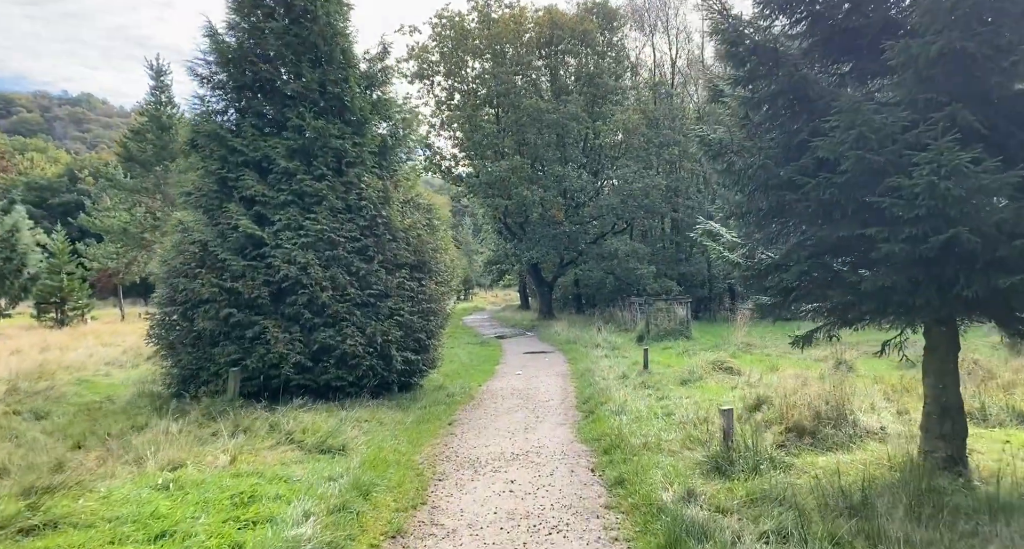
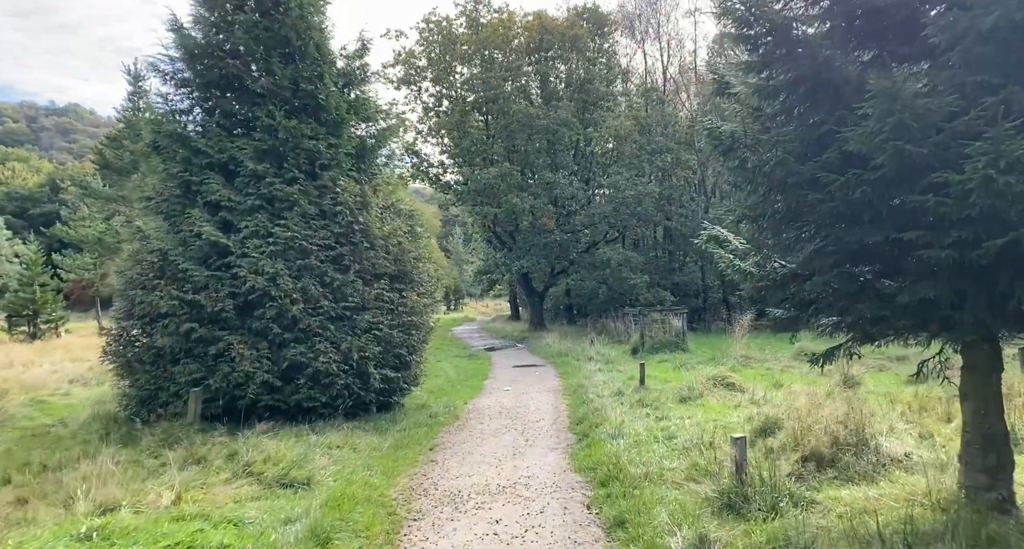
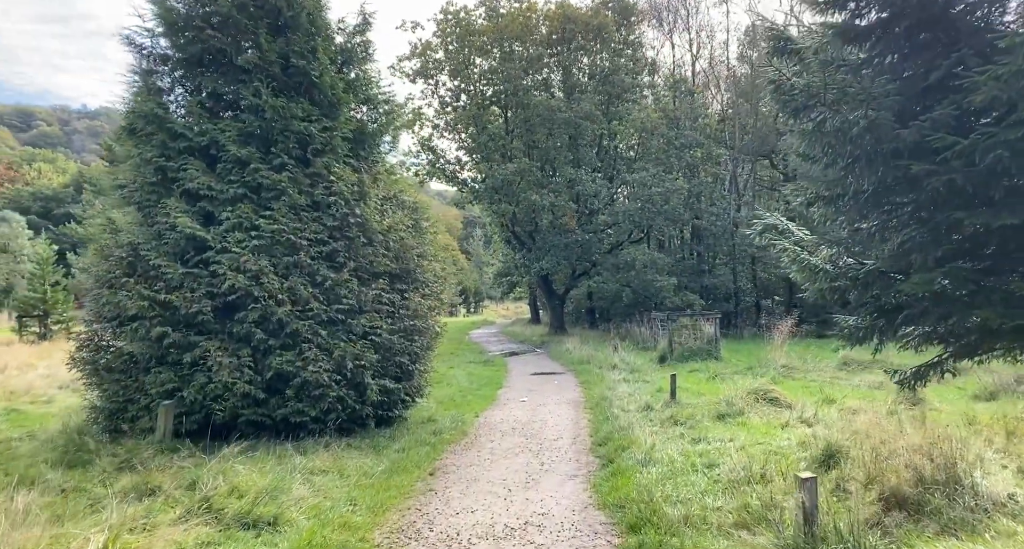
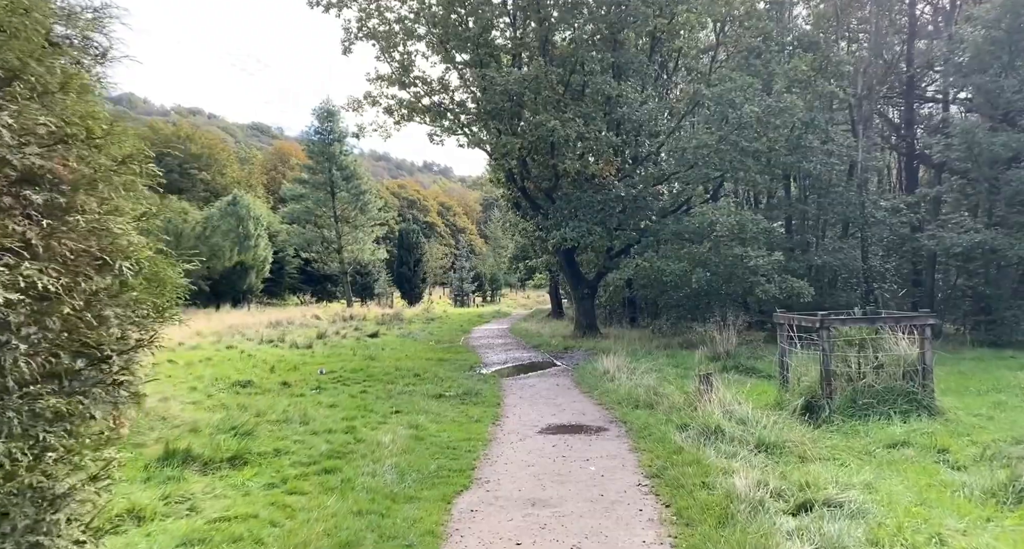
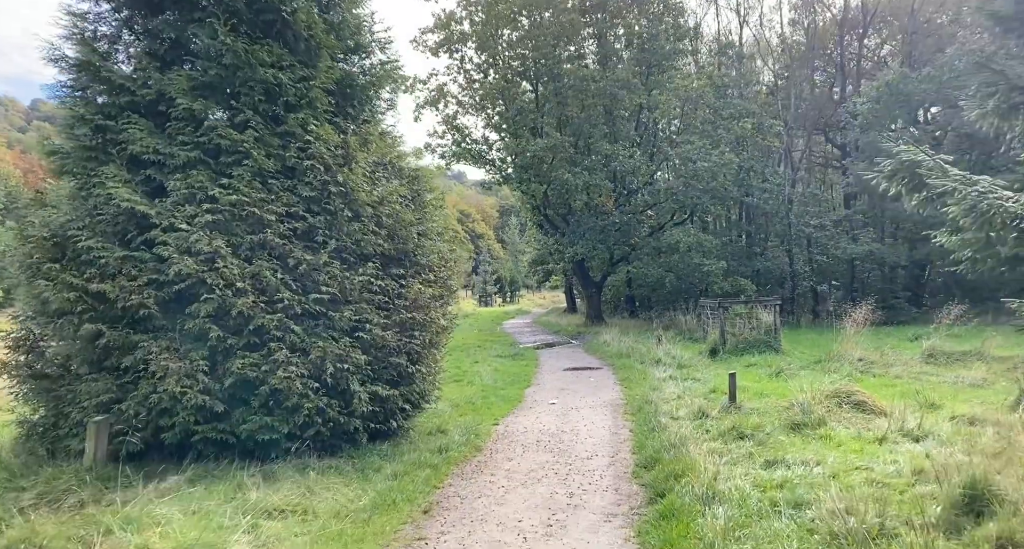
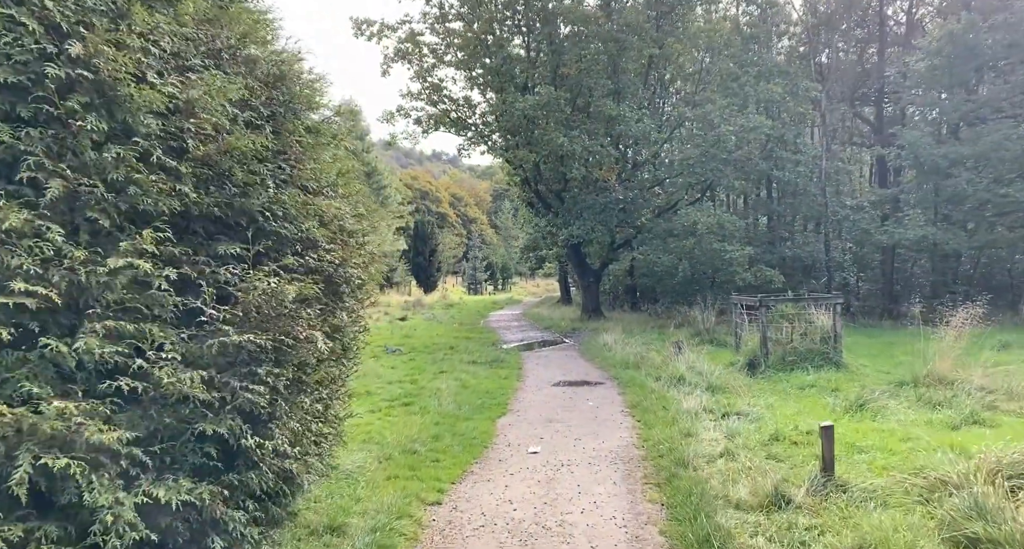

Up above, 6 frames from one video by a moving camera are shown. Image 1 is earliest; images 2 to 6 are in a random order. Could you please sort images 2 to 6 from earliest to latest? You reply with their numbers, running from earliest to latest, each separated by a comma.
2, 3, 5, 6, 4
